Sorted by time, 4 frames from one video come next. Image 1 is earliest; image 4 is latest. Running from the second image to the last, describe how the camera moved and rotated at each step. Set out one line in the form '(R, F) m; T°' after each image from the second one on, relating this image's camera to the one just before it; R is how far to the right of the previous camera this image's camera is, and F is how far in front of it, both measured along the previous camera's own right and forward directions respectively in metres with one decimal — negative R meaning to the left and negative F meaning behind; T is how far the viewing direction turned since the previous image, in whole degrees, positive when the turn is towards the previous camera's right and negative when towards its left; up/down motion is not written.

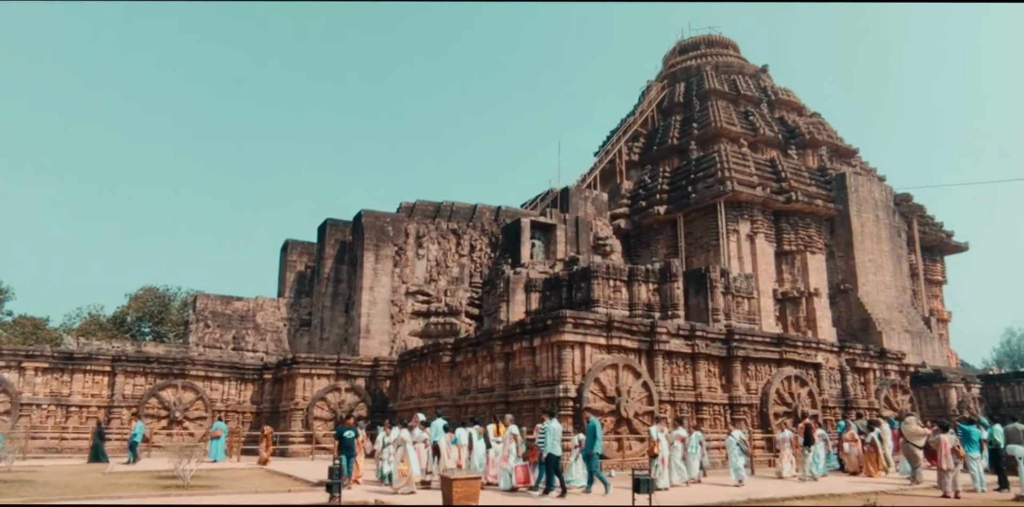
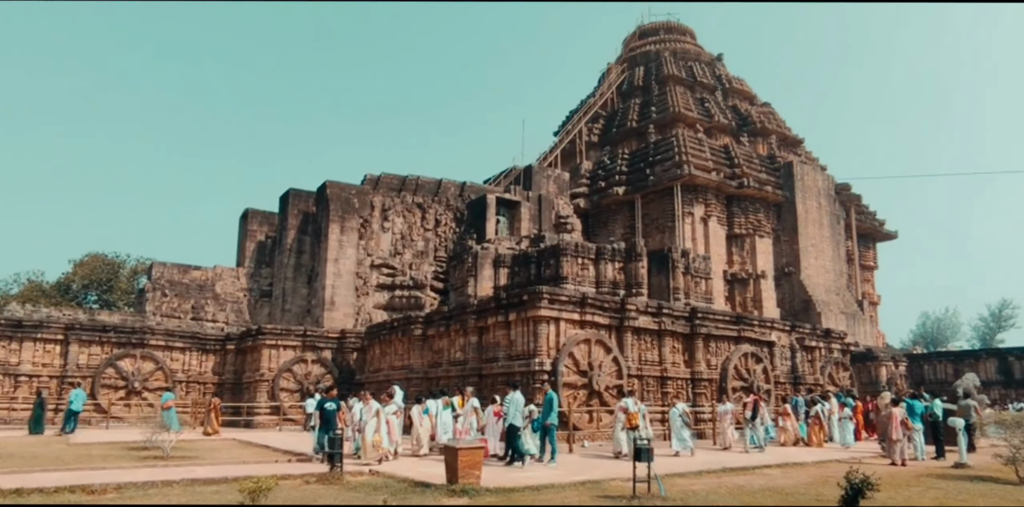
(-0.8, -0.3) m; +5°
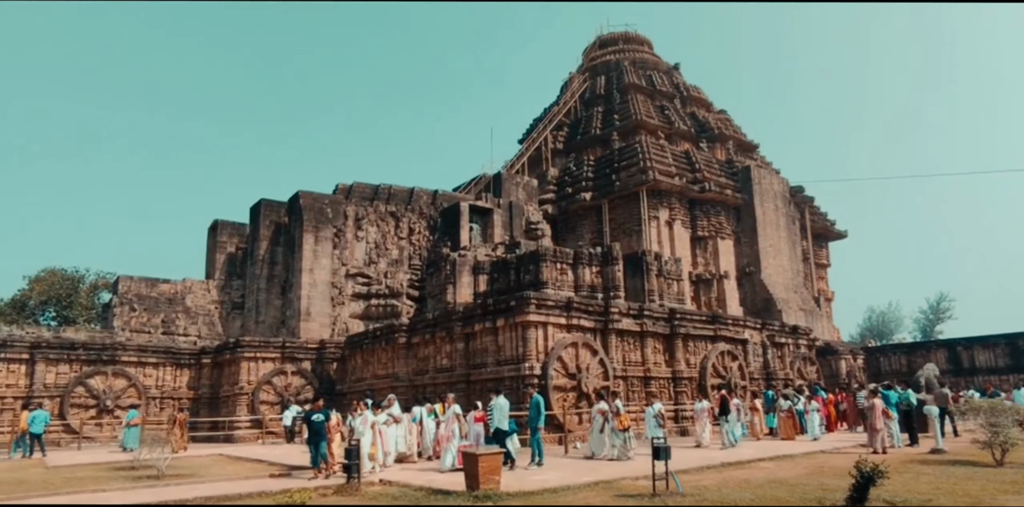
(-0.8, -0.3) m; +4°
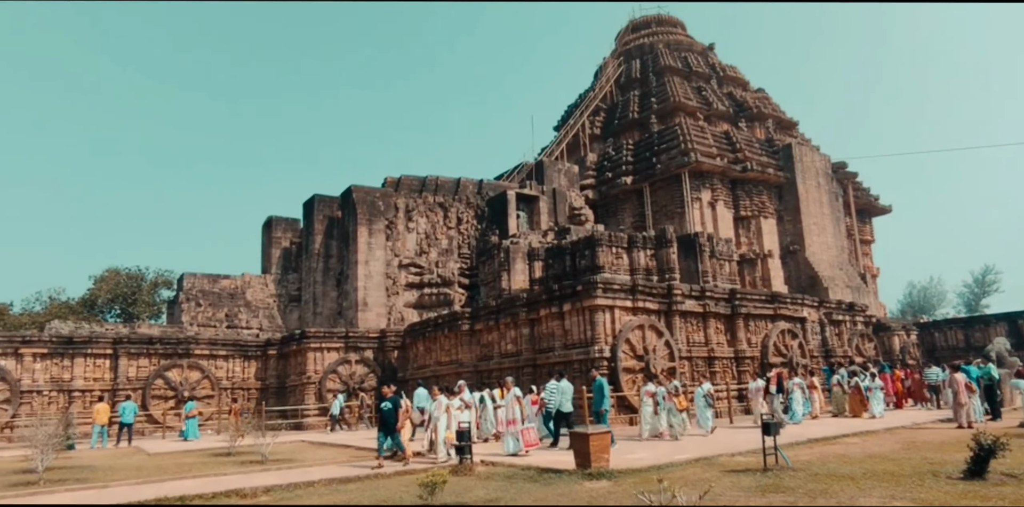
(-1.1, -0.3) m; -2°
